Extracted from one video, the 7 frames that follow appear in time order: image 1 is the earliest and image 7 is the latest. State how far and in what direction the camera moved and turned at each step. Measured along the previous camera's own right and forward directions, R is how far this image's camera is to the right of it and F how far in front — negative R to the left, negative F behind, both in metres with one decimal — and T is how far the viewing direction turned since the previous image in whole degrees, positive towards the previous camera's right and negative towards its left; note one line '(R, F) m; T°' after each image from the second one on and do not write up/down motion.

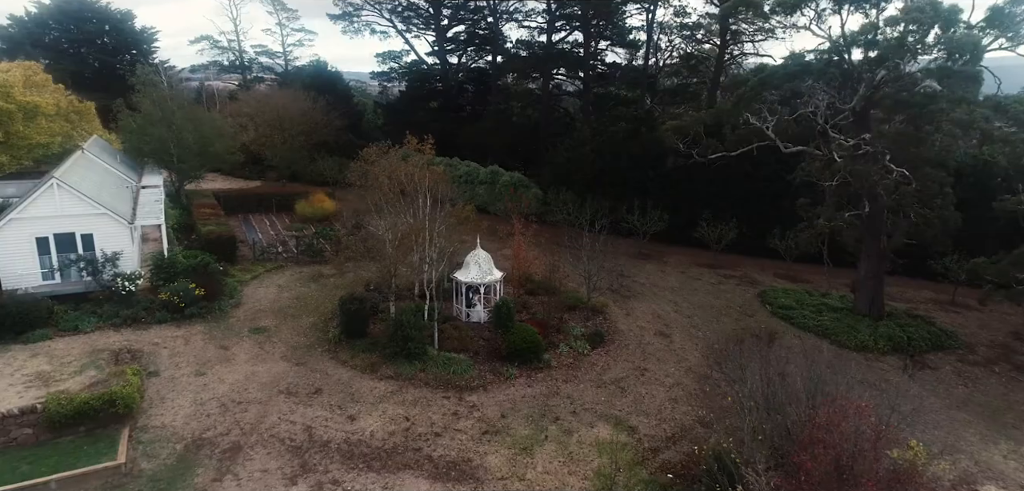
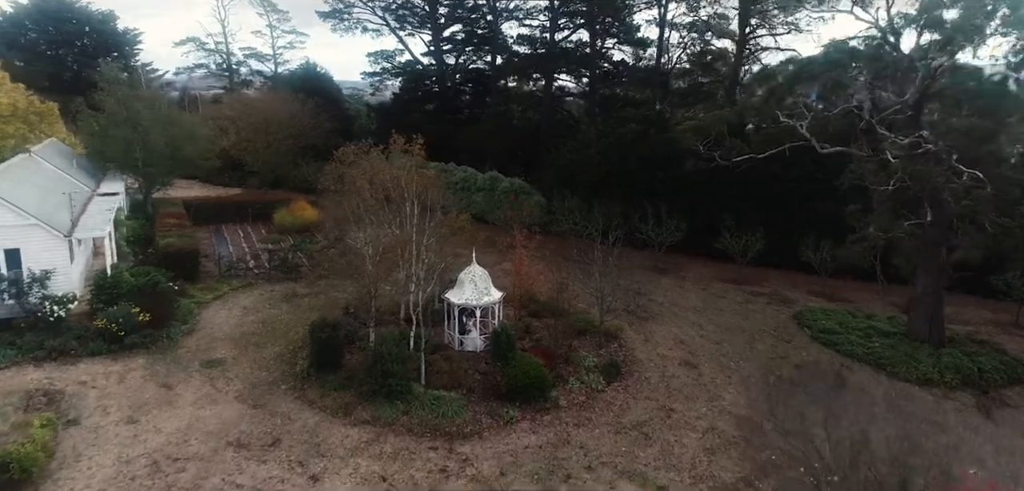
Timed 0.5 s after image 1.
(0.0, +2.8) m; 0°
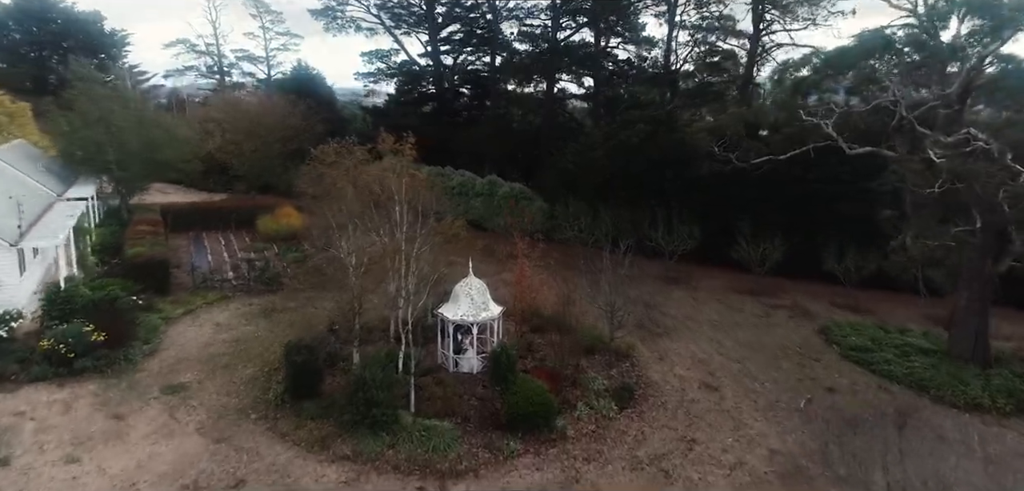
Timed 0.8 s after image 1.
(0.0, +1.7) m; 0°
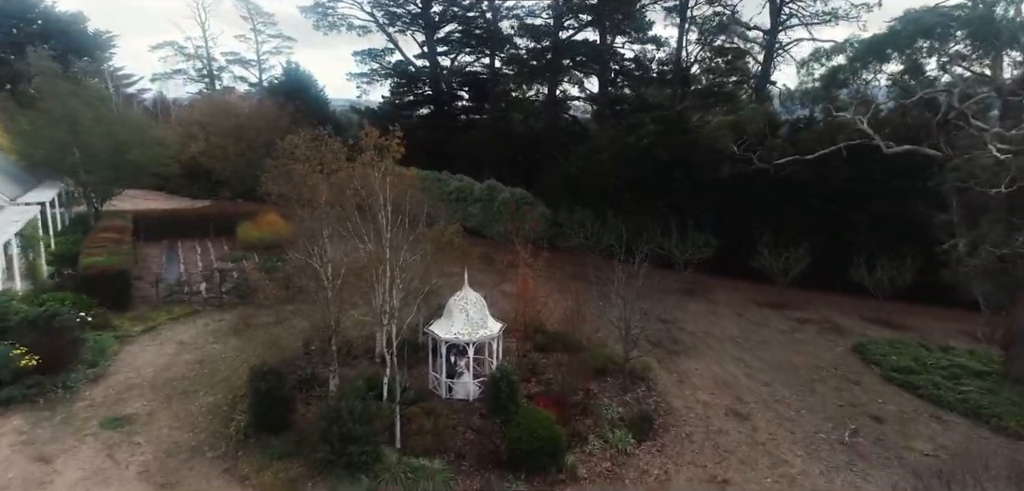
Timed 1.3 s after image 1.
(-0.1, +1.9) m; 0°
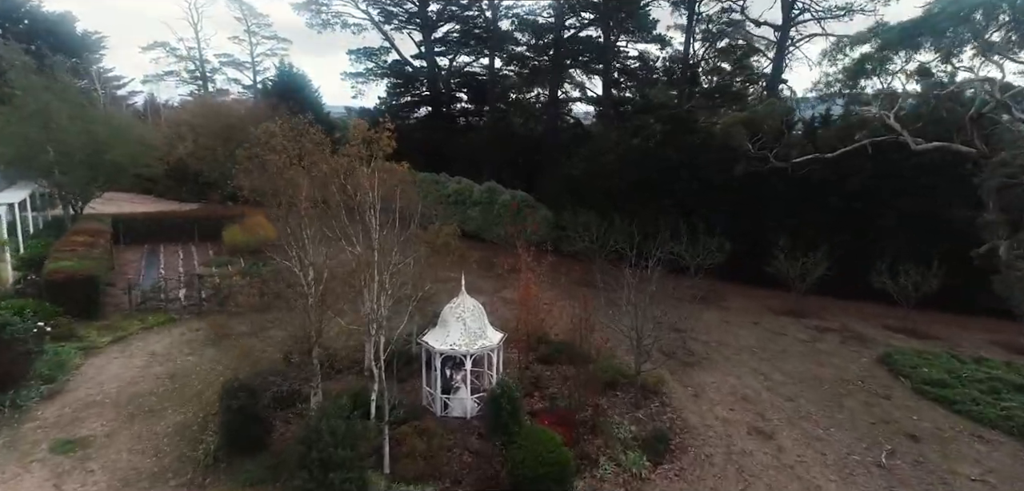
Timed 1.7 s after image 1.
(-0.1, +1.2) m; 0°
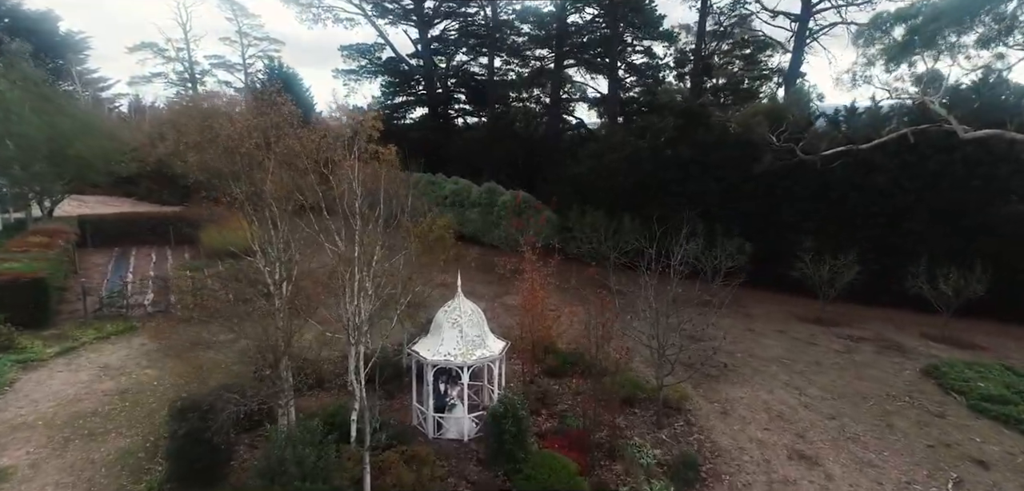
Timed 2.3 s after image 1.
(-0.1, +1.7) m; 0°
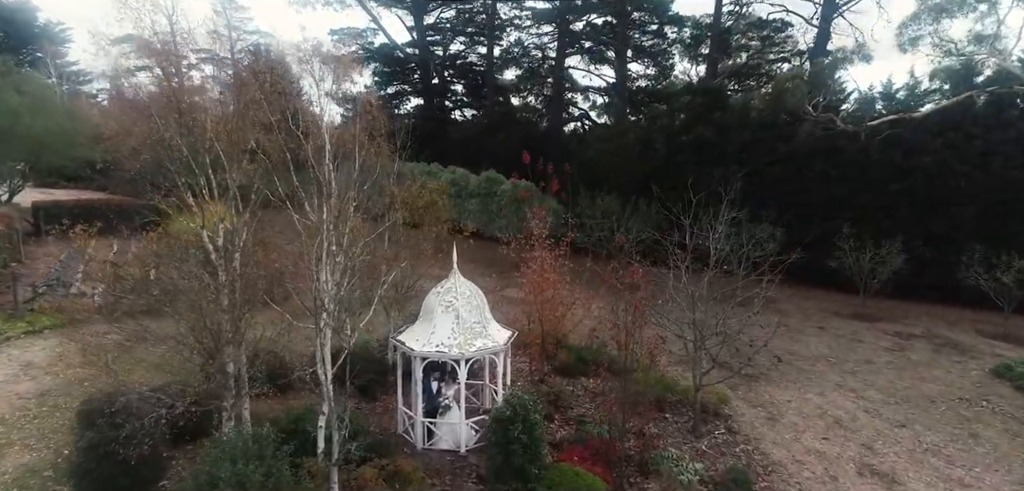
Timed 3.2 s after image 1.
(-0.1, +2.0) m; 0°
